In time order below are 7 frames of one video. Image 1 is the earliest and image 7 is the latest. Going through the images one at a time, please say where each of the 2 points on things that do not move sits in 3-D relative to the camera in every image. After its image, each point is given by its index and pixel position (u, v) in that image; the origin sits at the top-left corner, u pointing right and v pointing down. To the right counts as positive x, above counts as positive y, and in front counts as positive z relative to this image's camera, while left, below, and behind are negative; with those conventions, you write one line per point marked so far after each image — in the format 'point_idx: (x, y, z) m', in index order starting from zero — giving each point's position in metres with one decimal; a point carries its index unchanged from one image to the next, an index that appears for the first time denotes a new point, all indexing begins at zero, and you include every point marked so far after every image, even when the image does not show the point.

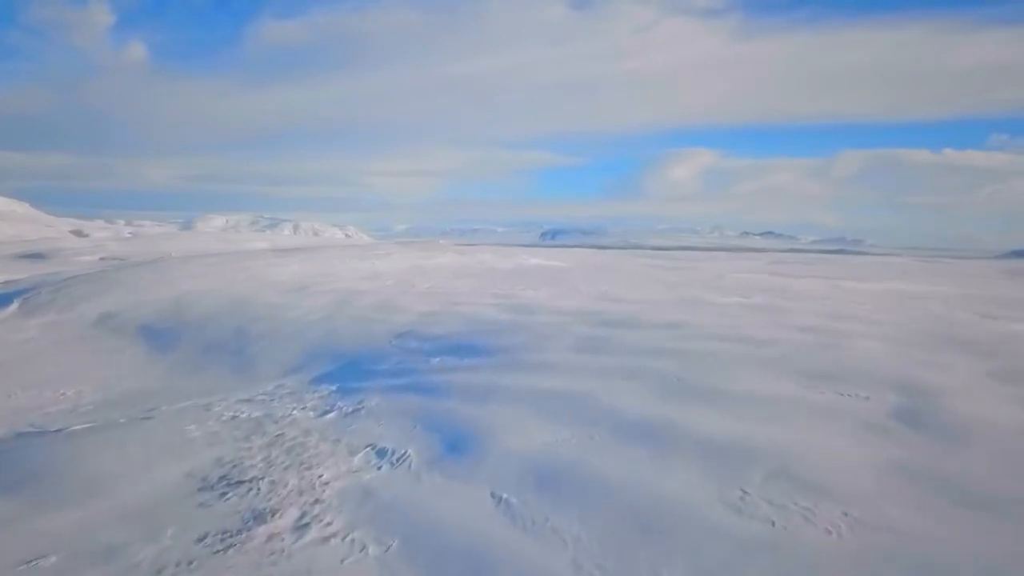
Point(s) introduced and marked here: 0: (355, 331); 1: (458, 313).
0: (-3.4, -0.9, +15.9) m
1: (-1.3, -0.5, +17.4) m
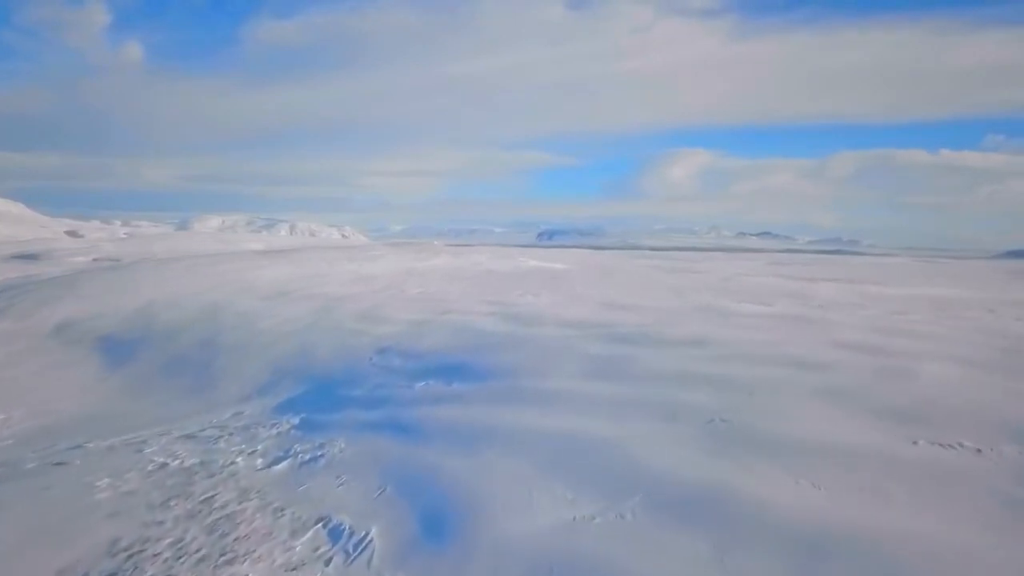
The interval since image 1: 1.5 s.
0: (-3.4, -1.1, +14.1) m
1: (-1.3, -0.7, +15.5) m
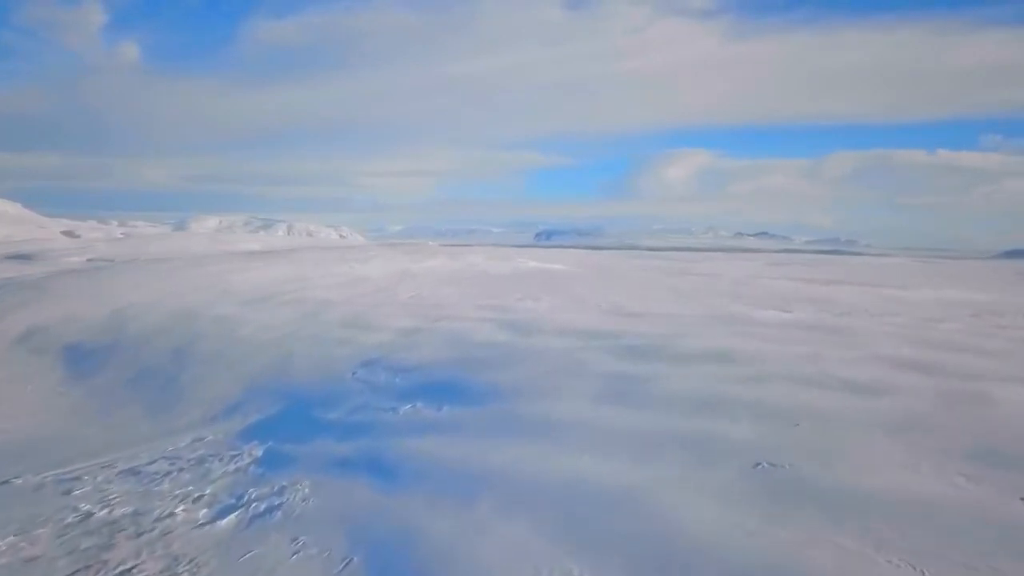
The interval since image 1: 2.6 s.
0: (-3.4, -1.2, +12.7) m
1: (-1.3, -0.8, +14.2) m
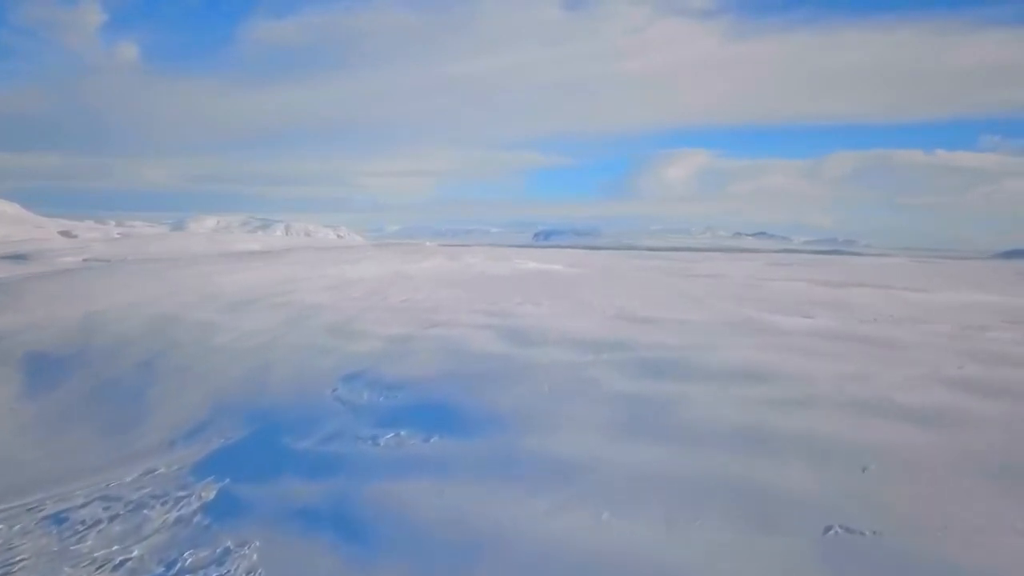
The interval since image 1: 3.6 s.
0: (-3.4, -1.3, +11.5) m
1: (-1.3, -0.9, +12.9) m
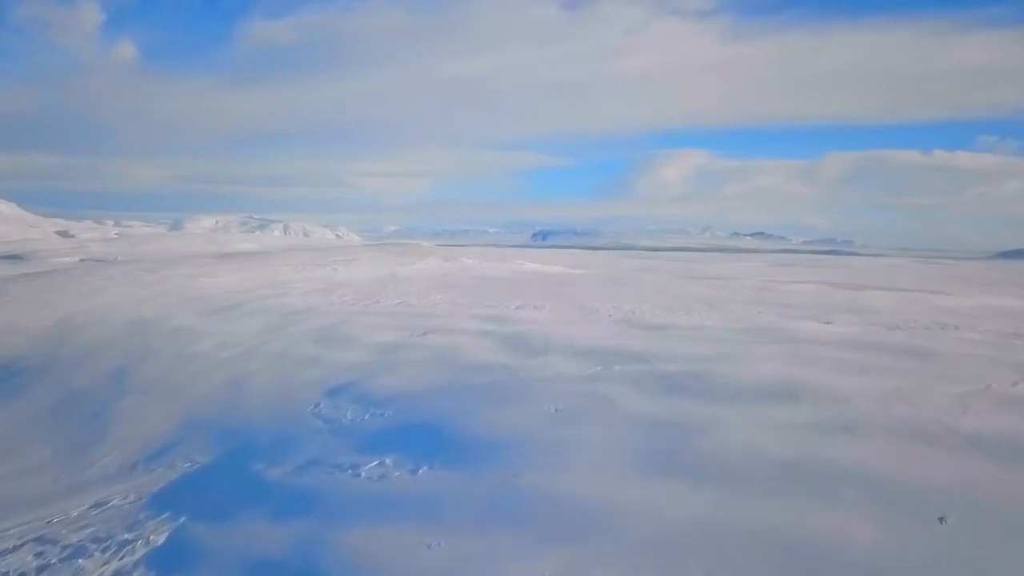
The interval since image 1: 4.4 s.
0: (-3.4, -1.3, +10.6) m
1: (-1.3, -0.9, +12.0) m
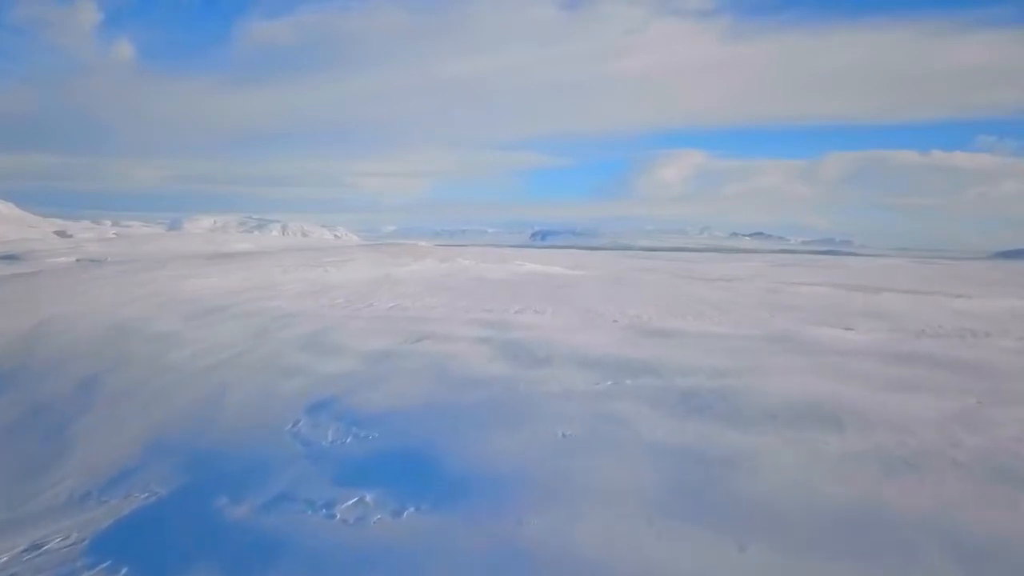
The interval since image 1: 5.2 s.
0: (-3.4, -1.4, +9.6) m
1: (-1.3, -1.0, +11.1) m
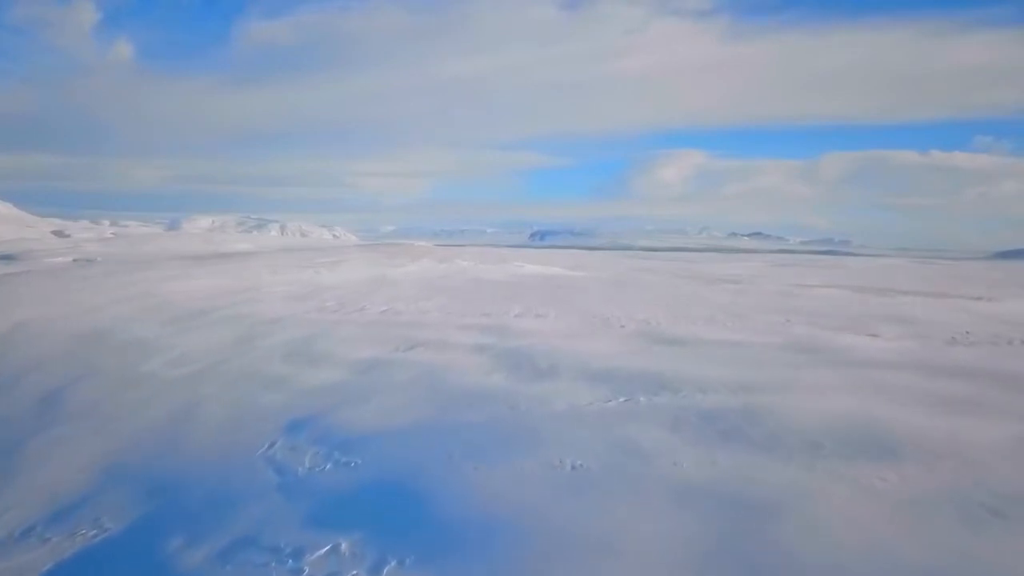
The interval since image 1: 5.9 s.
0: (-3.4, -1.5, +8.8) m
1: (-1.3, -1.1, +10.2) m
